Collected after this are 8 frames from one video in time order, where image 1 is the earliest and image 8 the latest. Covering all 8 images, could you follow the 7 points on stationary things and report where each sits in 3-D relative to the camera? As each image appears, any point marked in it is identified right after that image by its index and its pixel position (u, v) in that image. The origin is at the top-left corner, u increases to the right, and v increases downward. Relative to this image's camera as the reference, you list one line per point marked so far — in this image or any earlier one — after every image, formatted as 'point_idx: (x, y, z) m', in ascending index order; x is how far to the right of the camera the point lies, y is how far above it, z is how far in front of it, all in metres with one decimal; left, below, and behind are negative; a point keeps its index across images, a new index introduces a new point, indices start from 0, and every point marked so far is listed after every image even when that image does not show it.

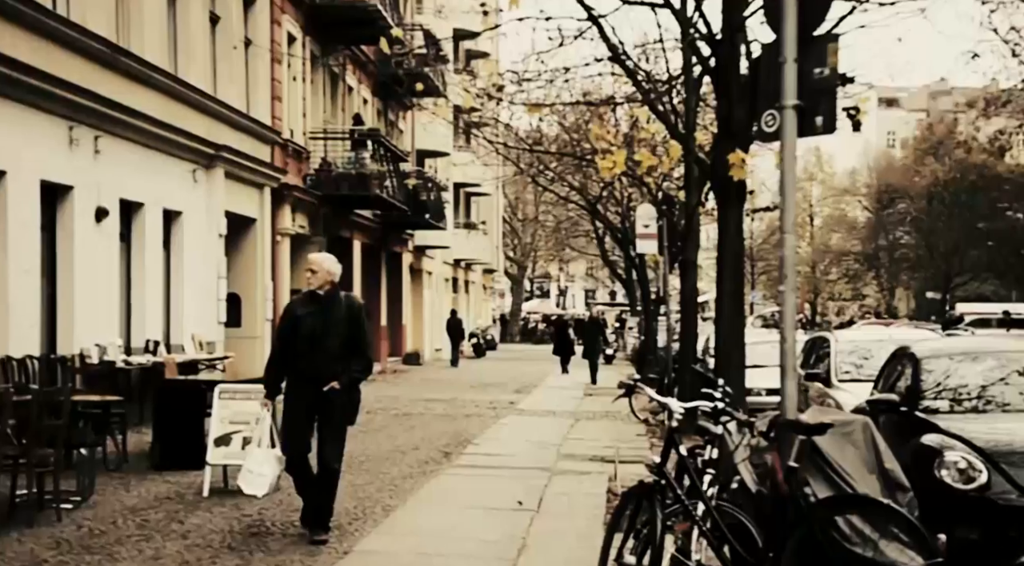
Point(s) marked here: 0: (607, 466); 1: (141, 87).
0: (+1.0, -1.9, +15.1) m
1: (-4.6, +2.4, +18.4) m
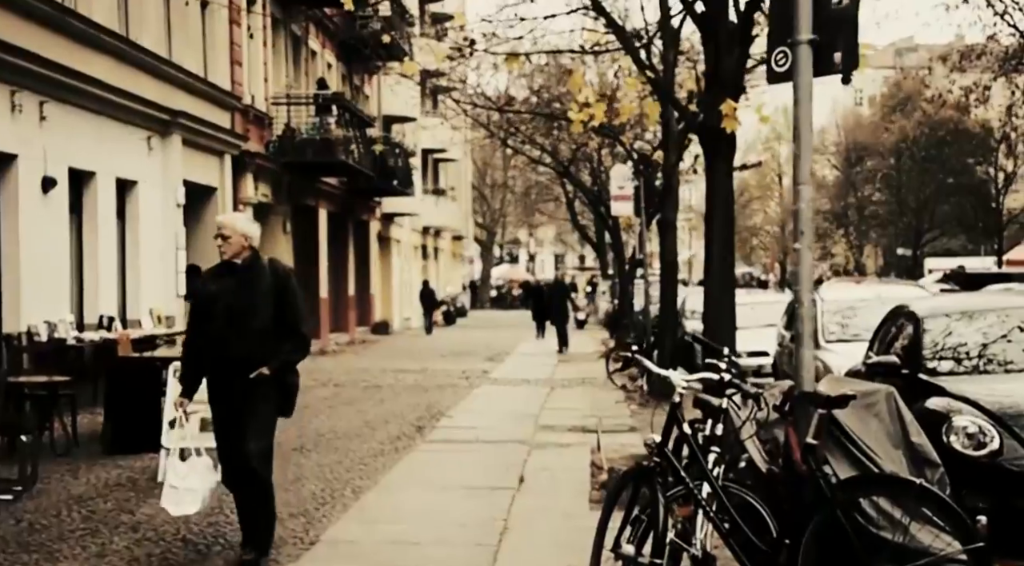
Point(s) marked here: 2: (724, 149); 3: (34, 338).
0: (+0.7, -1.5, +14.4) m
1: (-5.0, +2.8, +17.4) m
2: (+1.5, +1.0, +10.8) m
3: (-4.9, -0.6, +15.2) m
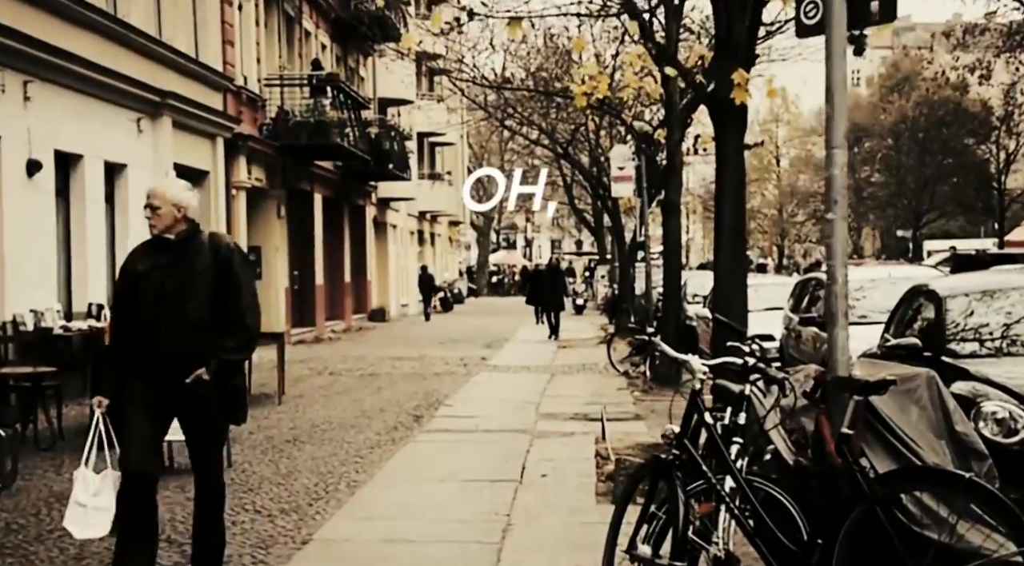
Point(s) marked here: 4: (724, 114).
0: (+0.7, -1.3, +13.9) m
1: (-5.0, +2.9, +16.9) m
2: (+1.5, +1.1, +10.3) m
3: (-4.9, -0.4, +14.7) m
4: (+1.5, +1.2, +10.3) m
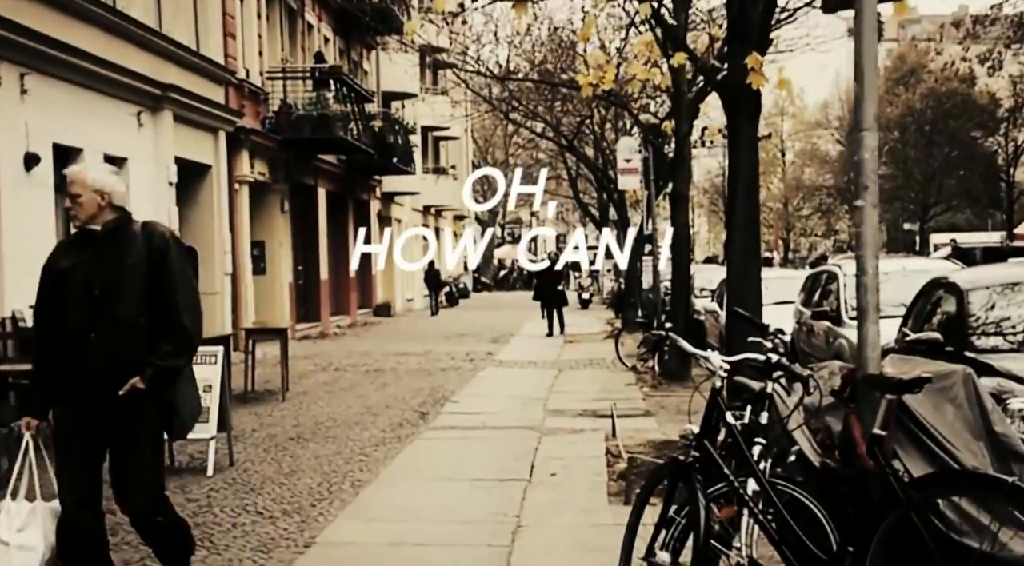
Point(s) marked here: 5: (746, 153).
0: (+0.8, -1.3, +13.6) m
1: (-5.0, +2.9, +16.6) m
2: (+1.6, +1.2, +10.0) m
3: (-4.8, -0.4, +14.4) m
4: (+1.6, +1.2, +10.0) m
5: (+1.6, +0.9, +10.0) m
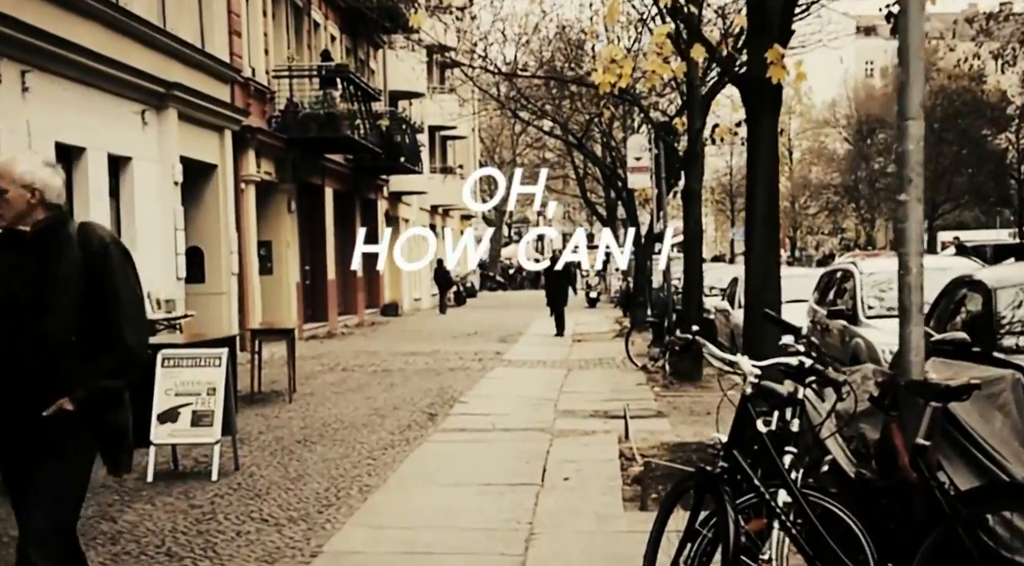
0: (+0.9, -1.3, +13.3) m
1: (-4.9, +2.9, +16.4) m
2: (+1.7, +1.2, +9.7) m
3: (-4.7, -0.4, +14.2) m
4: (+1.6, +1.2, +9.8) m
5: (+1.7, +0.9, +9.7) m
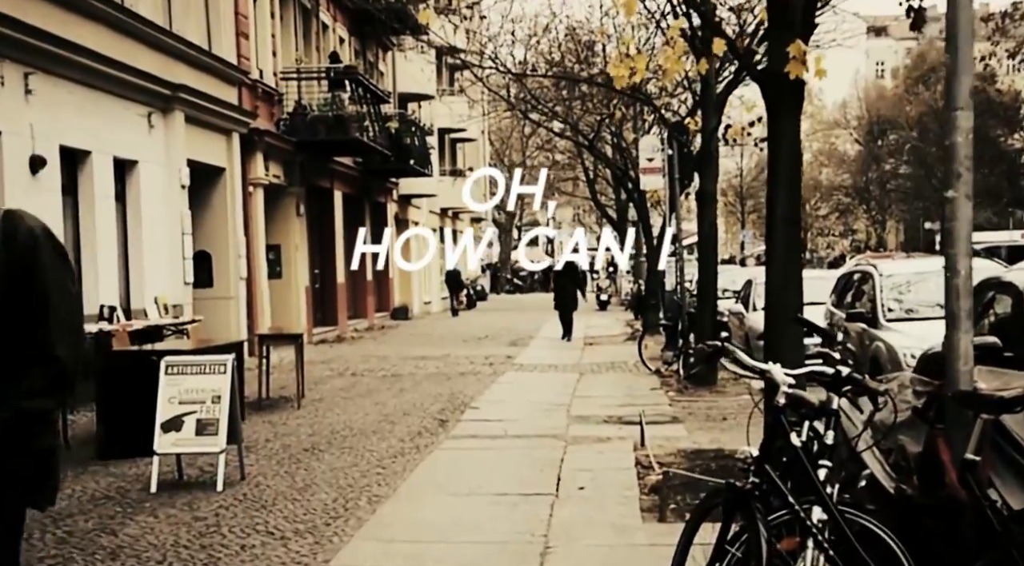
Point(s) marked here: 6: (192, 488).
0: (+1.0, -1.3, +13.0) m
1: (-4.7, +2.9, +16.1) m
2: (+1.7, +1.2, +9.4) m
3: (-4.6, -0.5, +13.9) m
4: (+1.7, +1.2, +9.5) m
5: (+1.7, +0.9, +9.4) m
6: (-2.2, -1.4, +10.1) m
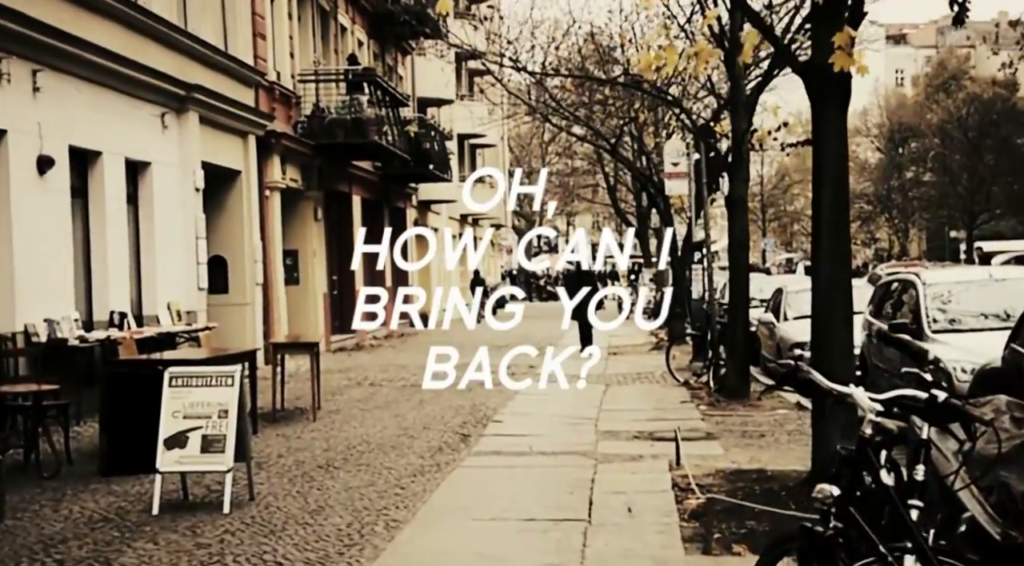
0: (+1.2, -1.4, +12.3) m
1: (-4.5, +2.8, +15.5) m
2: (+1.9, +1.1, +8.7) m
3: (-4.4, -0.5, +13.3) m
4: (+1.9, +1.2, +8.7) m
5: (+1.9, +0.8, +8.7) m
6: (-2.0, -1.4, +9.4) m
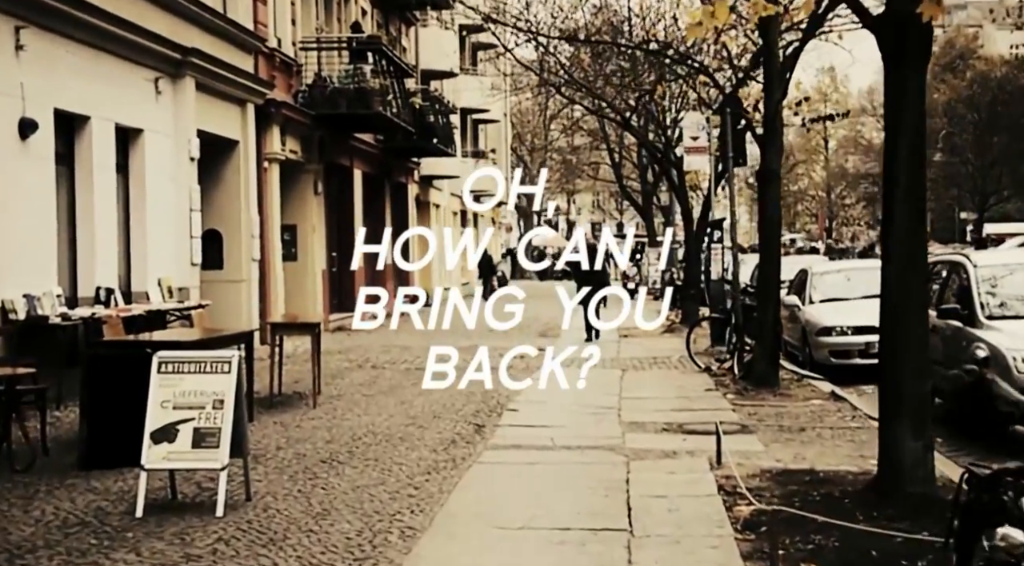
0: (+1.4, -1.2, +11.3) m
1: (-4.3, +3.1, +14.4) m
2: (+2.1, +1.2, +7.7) m
3: (-4.2, -0.3, +12.2) m
4: (+2.1, +1.3, +7.7) m
5: (+2.1, +0.9, +7.6) m
6: (-1.8, -1.3, +8.4) m
